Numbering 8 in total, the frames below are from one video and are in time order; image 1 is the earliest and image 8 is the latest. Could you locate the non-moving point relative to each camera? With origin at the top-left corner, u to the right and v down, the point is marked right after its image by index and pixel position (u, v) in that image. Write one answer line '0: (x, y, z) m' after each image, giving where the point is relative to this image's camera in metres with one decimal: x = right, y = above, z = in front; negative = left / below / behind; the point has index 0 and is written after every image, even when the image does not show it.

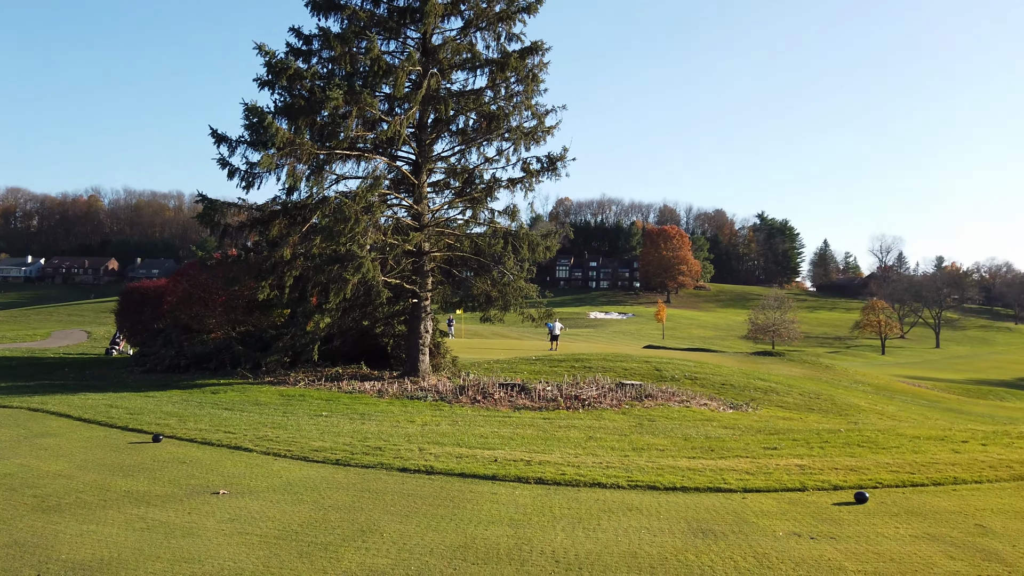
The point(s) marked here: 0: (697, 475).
0: (+2.0, -2.2, +7.0) m
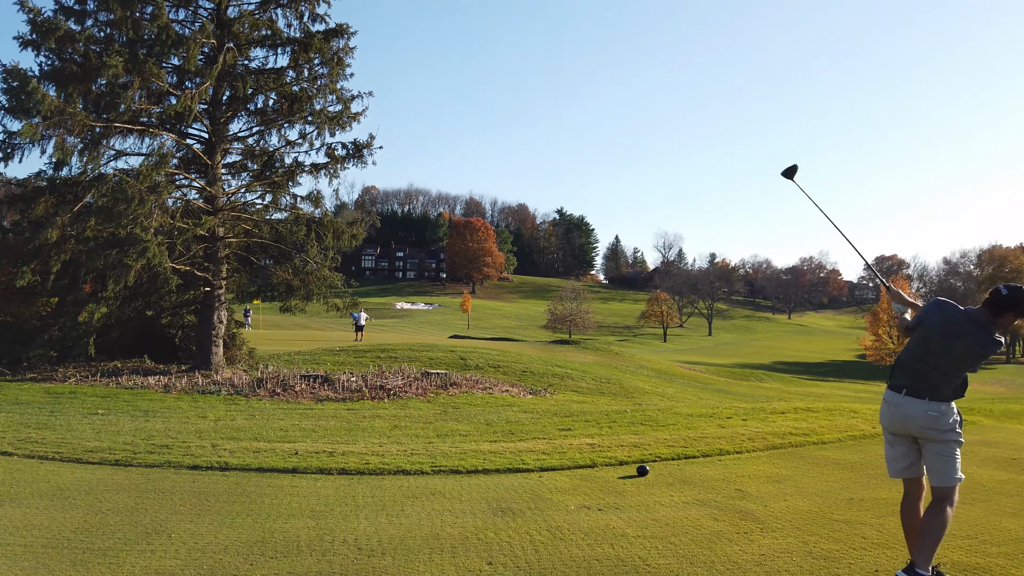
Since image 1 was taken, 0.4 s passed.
0: (-0.3, -2.0, +7.3) m
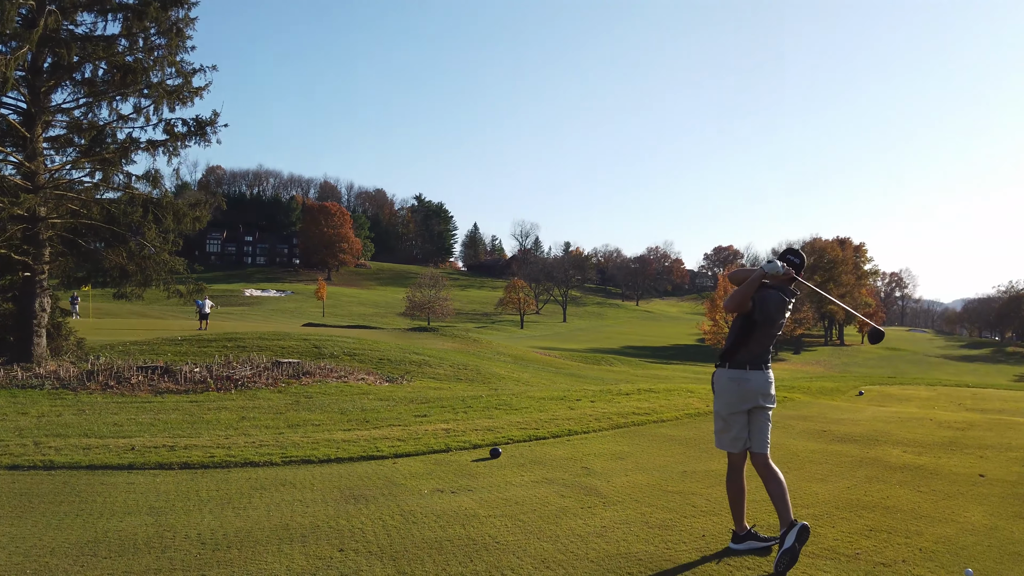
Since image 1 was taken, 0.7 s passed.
0: (-2.0, -1.9, +7.2) m
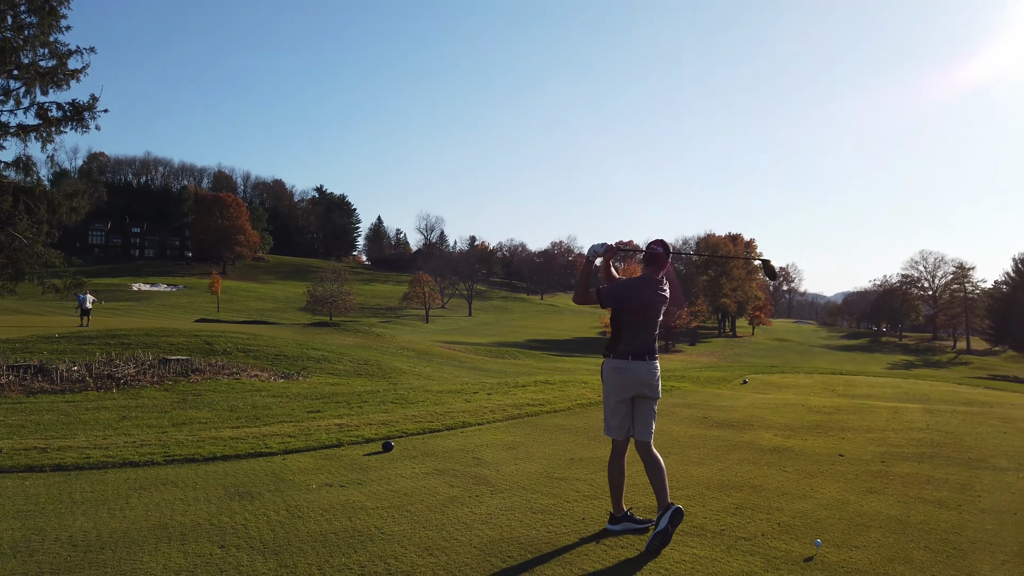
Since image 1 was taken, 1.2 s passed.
0: (-3.2, -1.8, +7.0) m
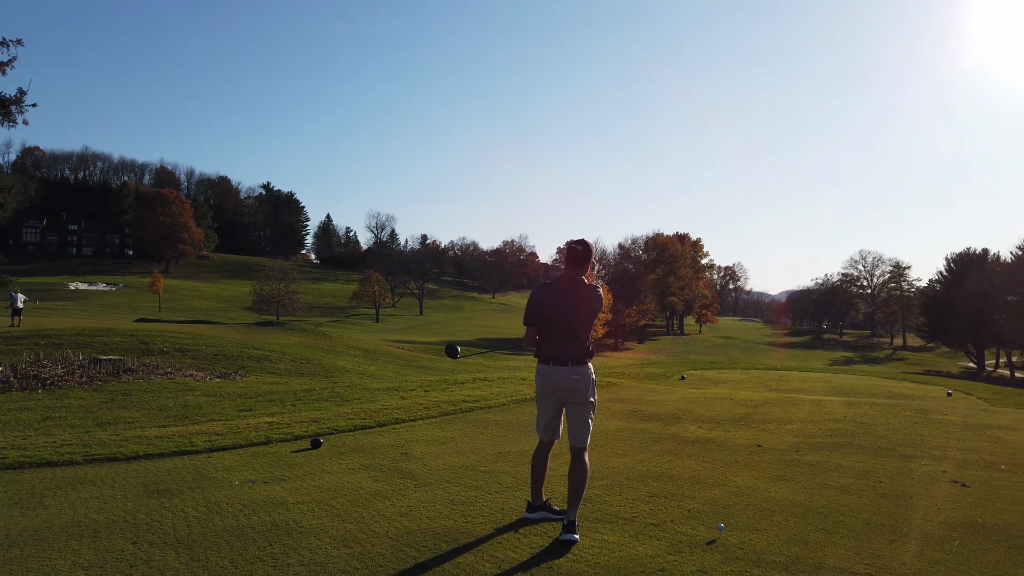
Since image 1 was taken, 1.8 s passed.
0: (-3.9, -1.8, +6.9) m
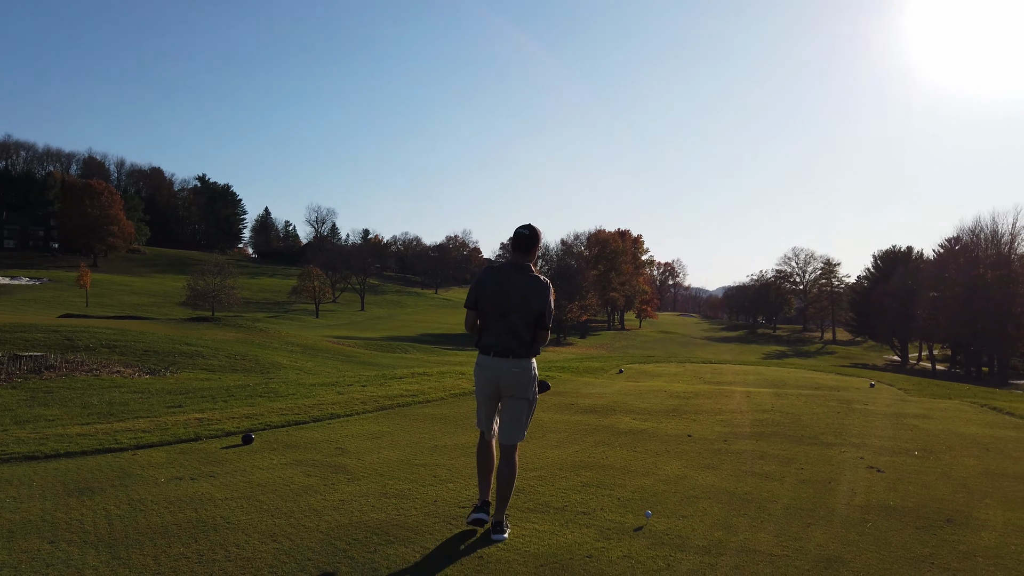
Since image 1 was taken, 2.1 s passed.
0: (-4.6, -1.7, +6.7) m
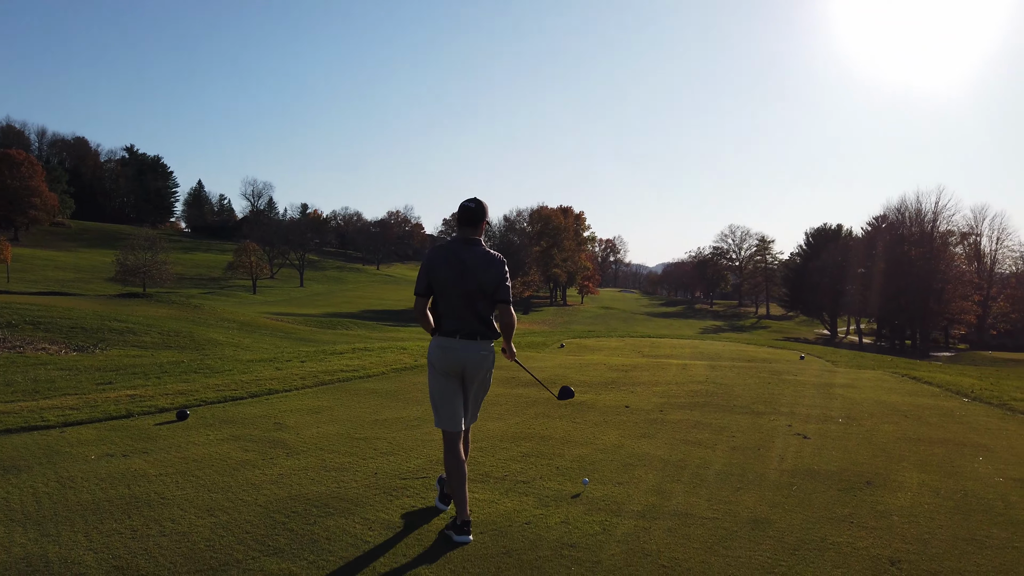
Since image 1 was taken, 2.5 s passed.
0: (-5.2, -1.4, +6.4) m
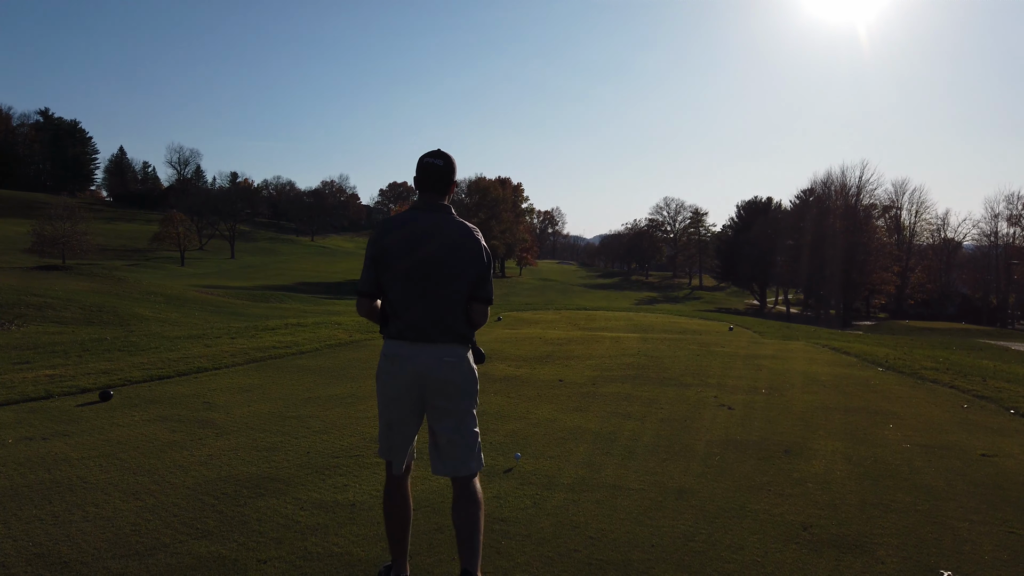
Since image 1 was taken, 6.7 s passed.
0: (-5.9, -1.2, +6.2) m
